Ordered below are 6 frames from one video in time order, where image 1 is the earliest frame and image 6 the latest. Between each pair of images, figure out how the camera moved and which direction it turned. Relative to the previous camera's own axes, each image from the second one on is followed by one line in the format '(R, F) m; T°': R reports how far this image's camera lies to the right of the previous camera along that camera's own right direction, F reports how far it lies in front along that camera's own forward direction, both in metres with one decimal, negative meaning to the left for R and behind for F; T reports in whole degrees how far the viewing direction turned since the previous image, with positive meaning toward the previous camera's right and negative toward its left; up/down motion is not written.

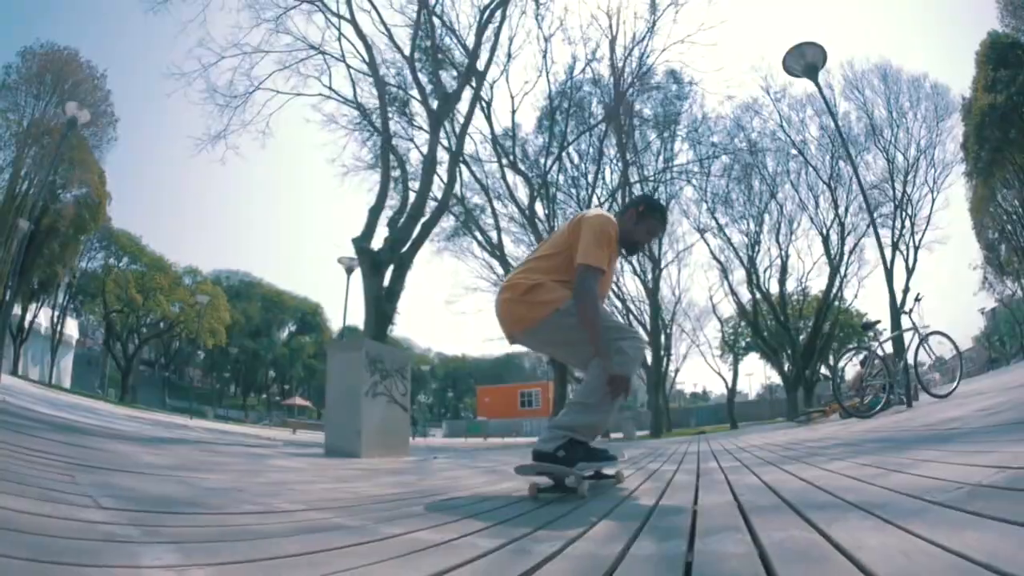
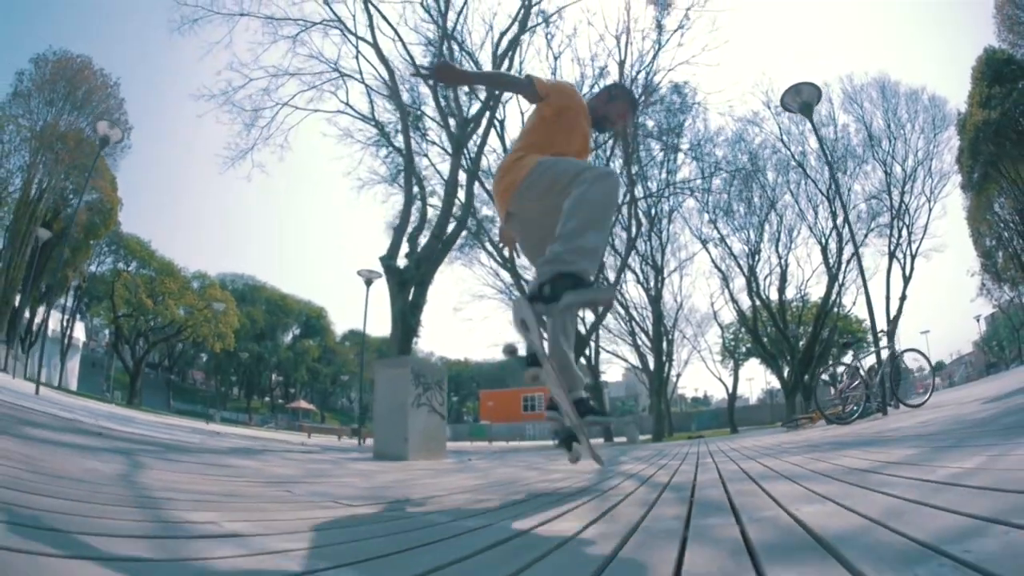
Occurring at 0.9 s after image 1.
(-0.1, -0.5) m; 0°
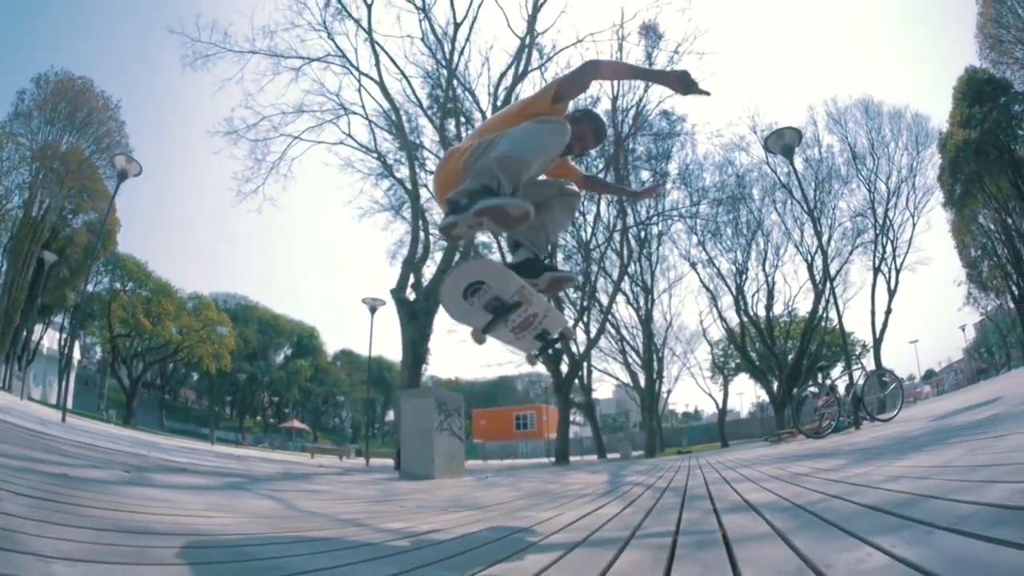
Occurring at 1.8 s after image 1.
(-0.1, -0.6) m; +1°
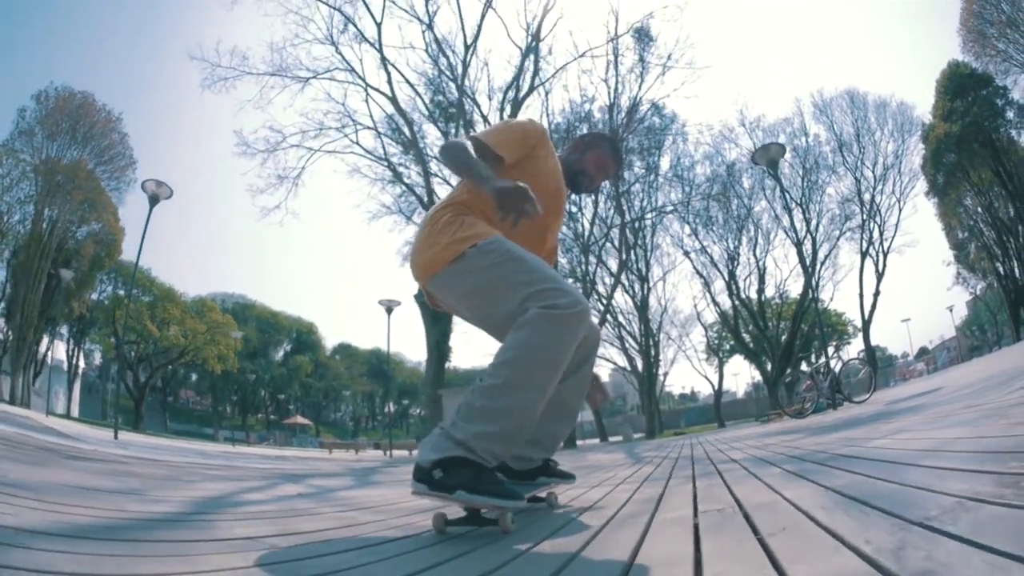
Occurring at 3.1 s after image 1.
(-0.2, -0.8) m; +1°
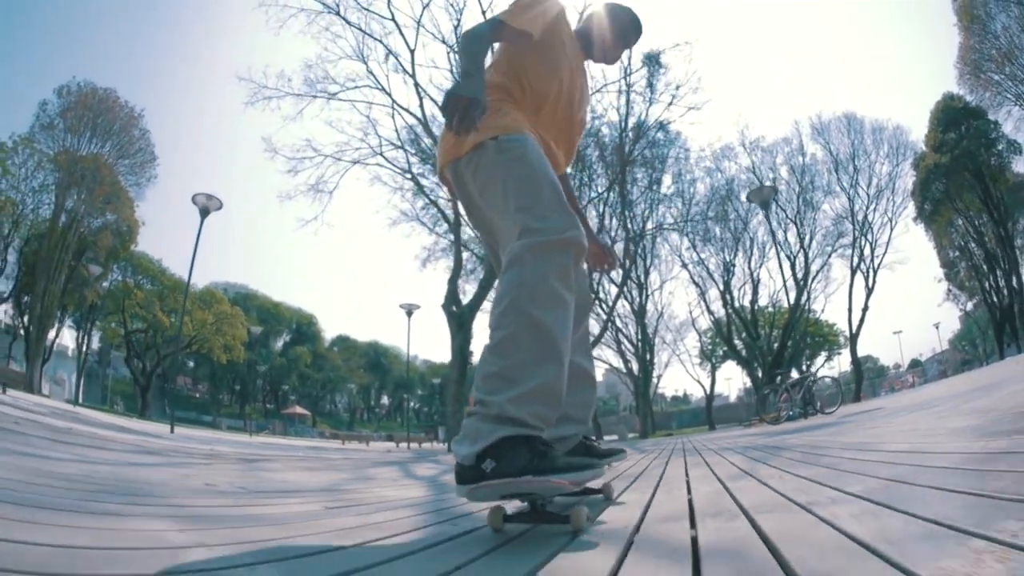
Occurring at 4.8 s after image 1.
(-0.3, -1.1) m; 0°
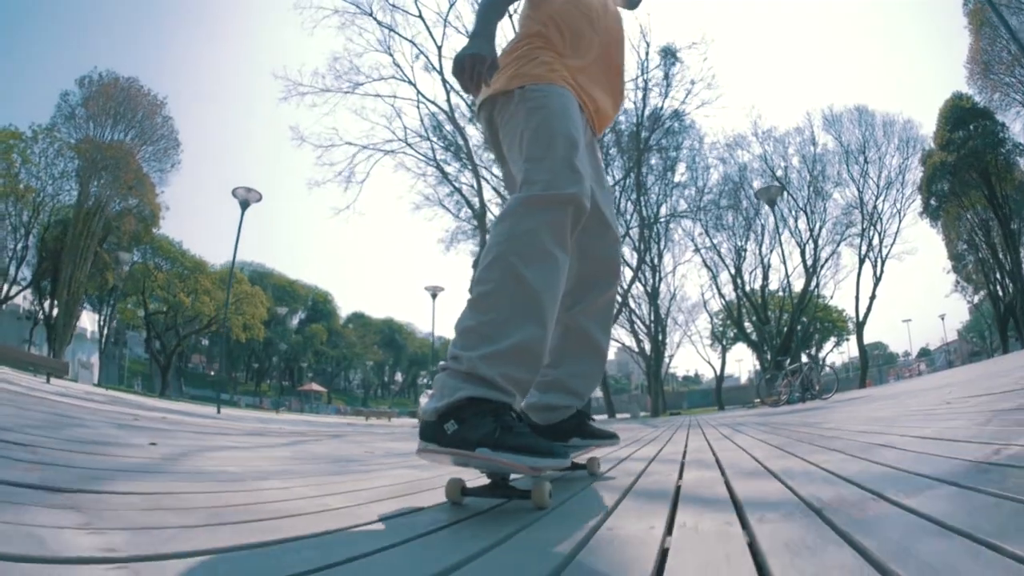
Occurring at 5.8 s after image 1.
(-0.1, -0.7) m; -1°
